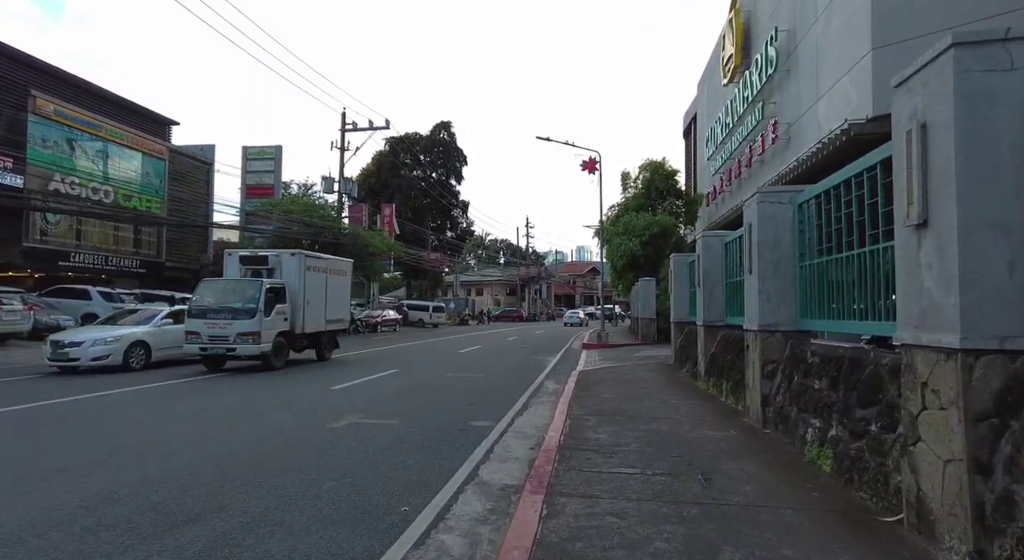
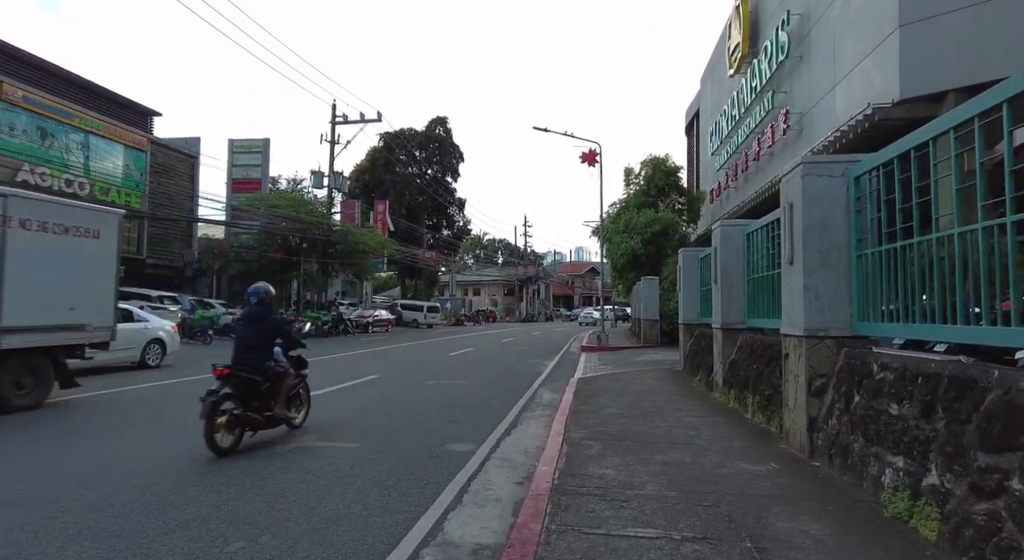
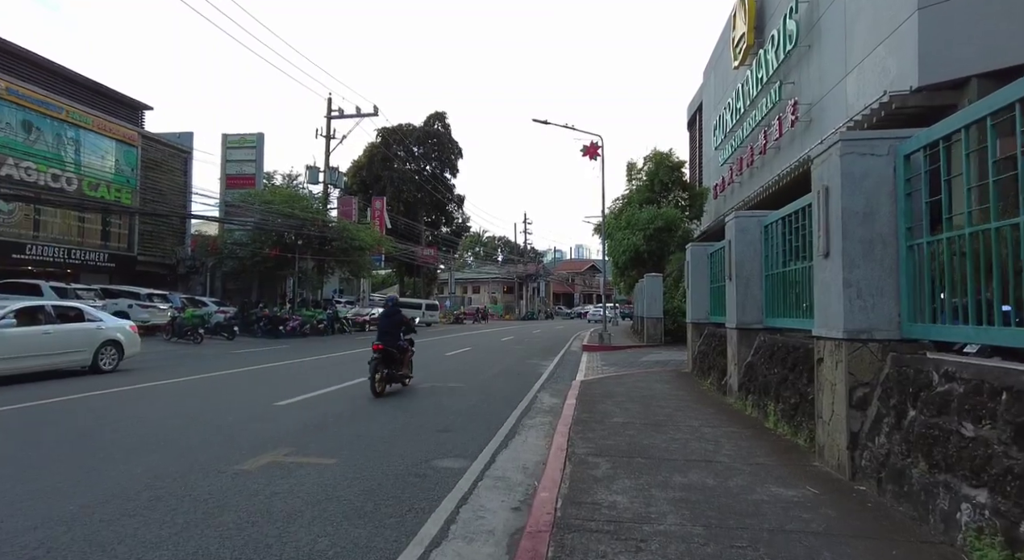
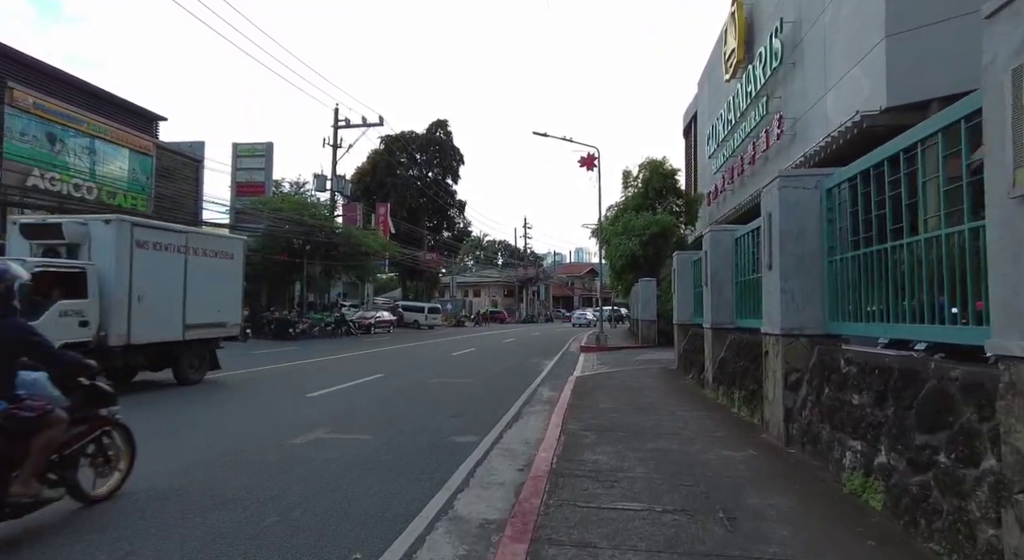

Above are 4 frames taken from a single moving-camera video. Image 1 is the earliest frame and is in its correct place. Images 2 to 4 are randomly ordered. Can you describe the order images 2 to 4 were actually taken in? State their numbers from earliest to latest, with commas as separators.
4, 2, 3
